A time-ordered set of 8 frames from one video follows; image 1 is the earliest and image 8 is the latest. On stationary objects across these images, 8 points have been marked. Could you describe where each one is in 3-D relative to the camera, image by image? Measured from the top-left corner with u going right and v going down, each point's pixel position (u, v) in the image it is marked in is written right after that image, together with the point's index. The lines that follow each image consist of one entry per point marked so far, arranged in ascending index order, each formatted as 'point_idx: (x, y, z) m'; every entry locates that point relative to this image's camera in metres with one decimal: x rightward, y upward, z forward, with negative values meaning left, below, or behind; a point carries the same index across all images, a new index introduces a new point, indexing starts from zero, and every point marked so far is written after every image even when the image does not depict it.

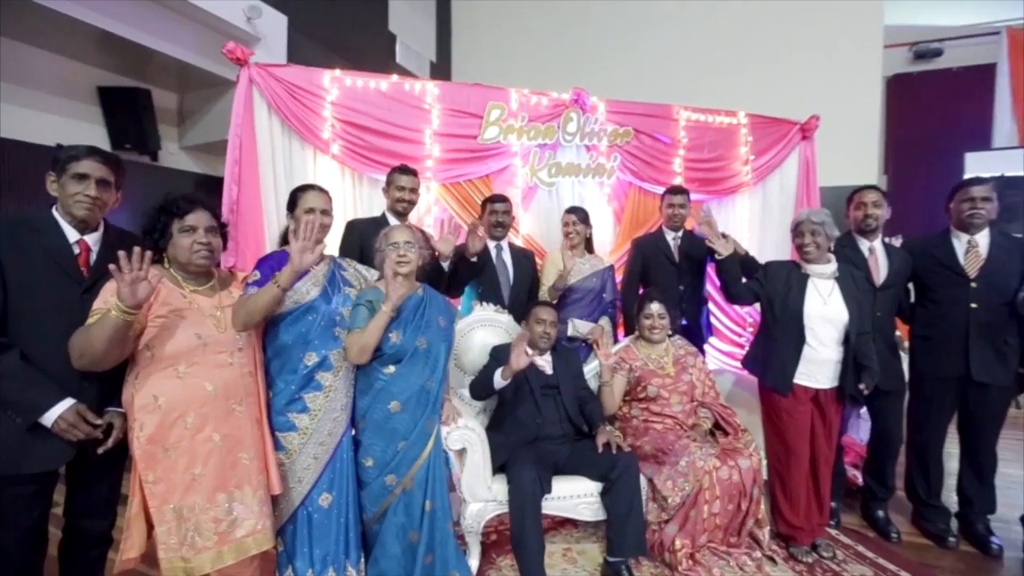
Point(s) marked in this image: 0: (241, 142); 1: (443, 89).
0: (-1.8, +1.0, +3.0) m
1: (-0.5, +1.5, +3.4) m
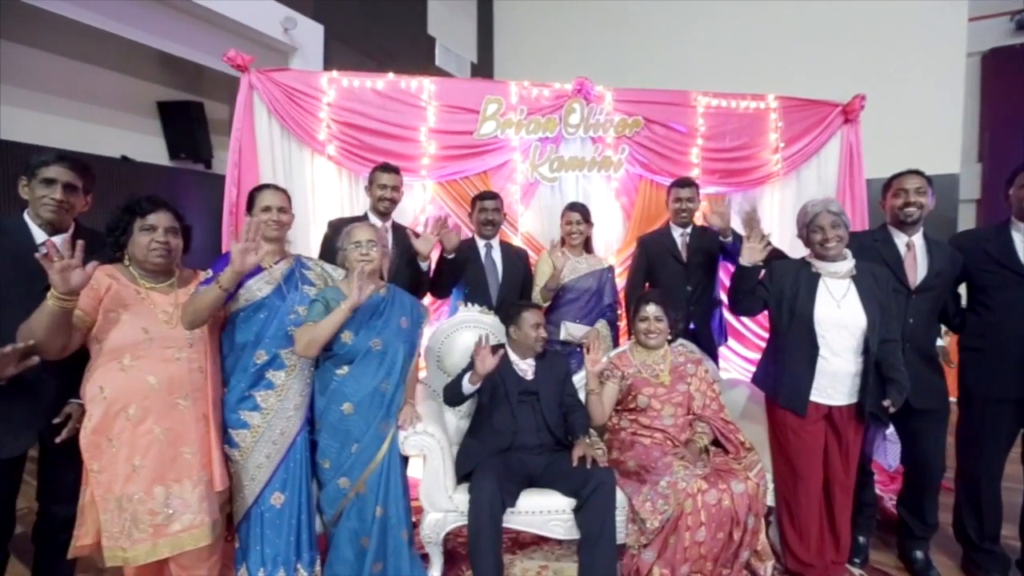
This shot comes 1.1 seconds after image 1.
0: (-1.8, +1.0, +3.1) m
1: (-0.5, +1.5, +3.4) m
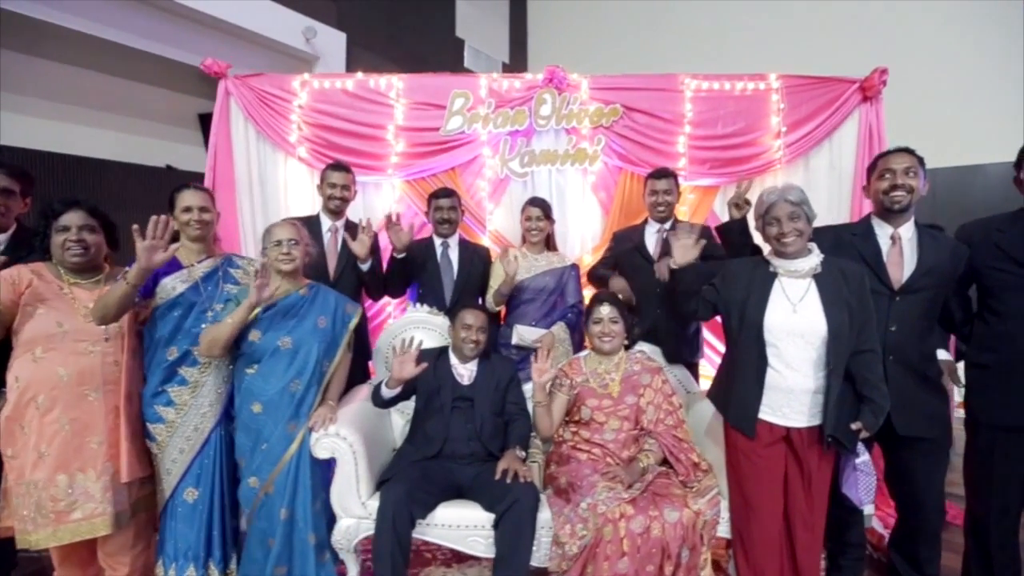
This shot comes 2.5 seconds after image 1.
0: (-2.1, +1.0, +3.3) m
1: (-0.7, +1.5, +3.3) m
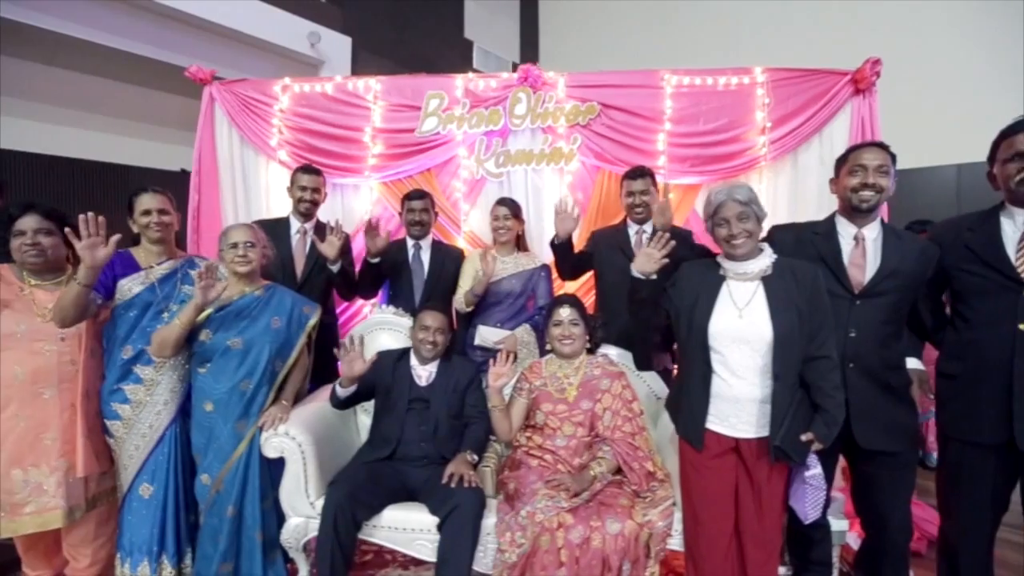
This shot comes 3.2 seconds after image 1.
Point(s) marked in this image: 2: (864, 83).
0: (-2.2, +1.0, +3.4) m
1: (-0.9, +1.5, +3.3) m
2: (+2.3, +1.3, +3.0) m
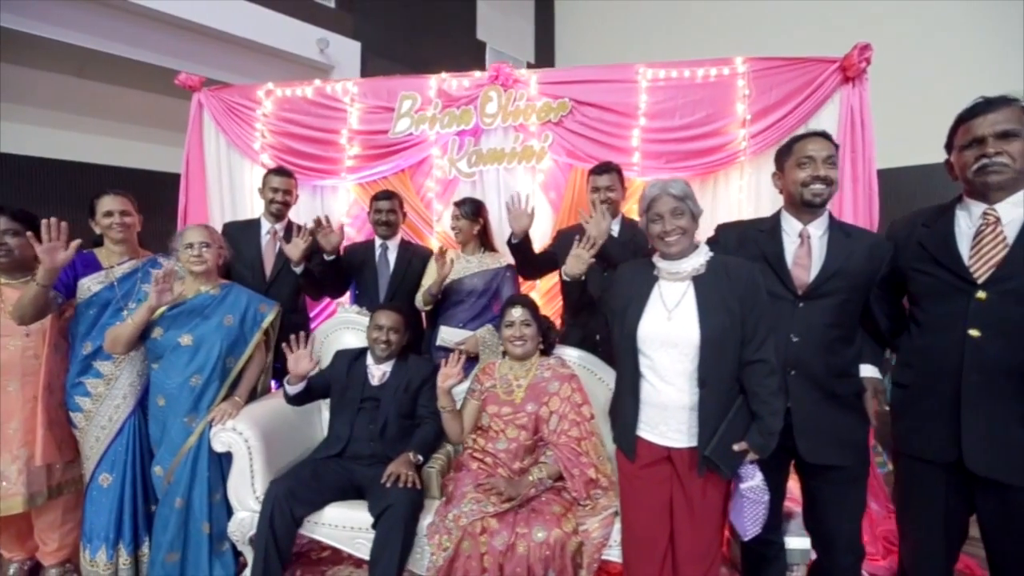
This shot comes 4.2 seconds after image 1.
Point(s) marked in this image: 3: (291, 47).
0: (-2.4, +1.0, +3.5) m
1: (-1.1, +1.5, +3.4) m
2: (+2.0, +1.3, +2.8) m
3: (-2.2, +2.5, +4.9) m
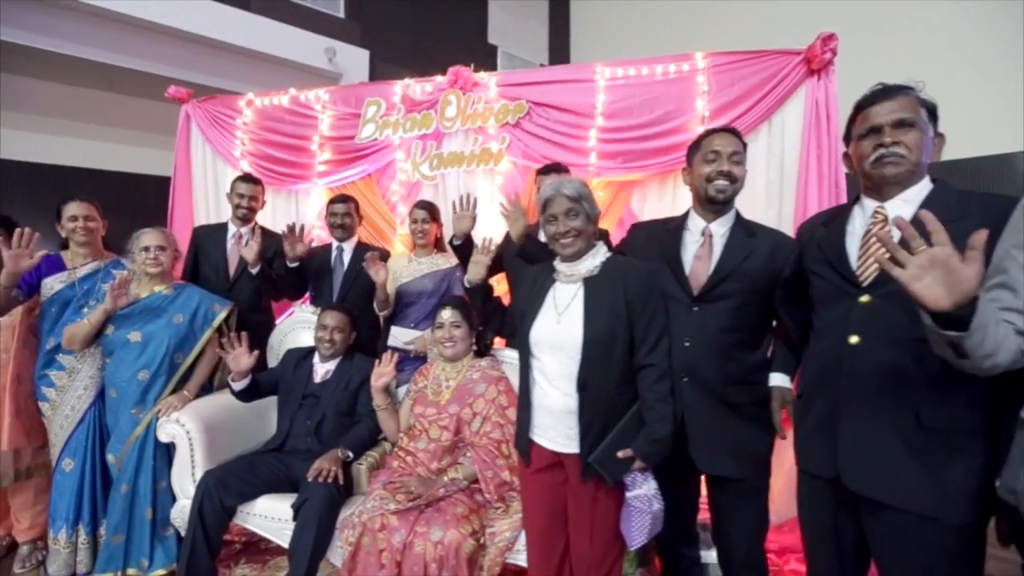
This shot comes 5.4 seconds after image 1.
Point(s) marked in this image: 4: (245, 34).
0: (-2.6, +1.0, +3.7) m
1: (-1.3, +1.4, +3.5) m
2: (+1.7, +1.3, +2.7) m
3: (-2.3, +2.5, +5.1) m
4: (-2.8, +2.6, +4.9) m
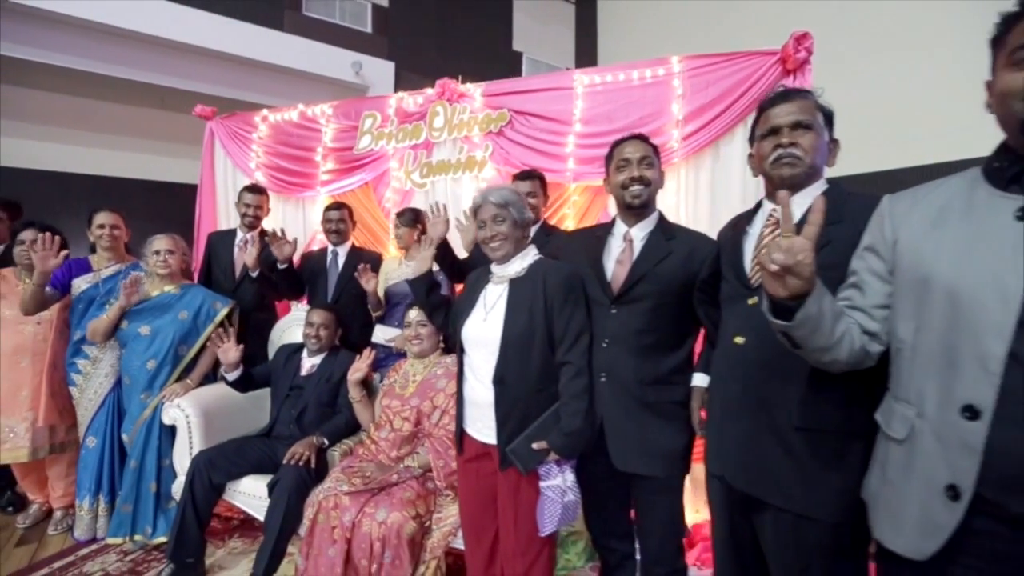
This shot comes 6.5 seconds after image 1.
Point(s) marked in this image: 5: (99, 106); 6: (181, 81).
0: (-2.7, +1.0, +4.1) m
1: (-1.4, +1.4, +3.7) m
2: (+1.6, +1.3, +2.6) m
3: (-2.2, +2.5, +5.5) m
4: (-2.7, +2.6, +5.3) m
5: (-4.7, +2.1, +5.3) m
6: (-3.6, +2.2, +5.1) m
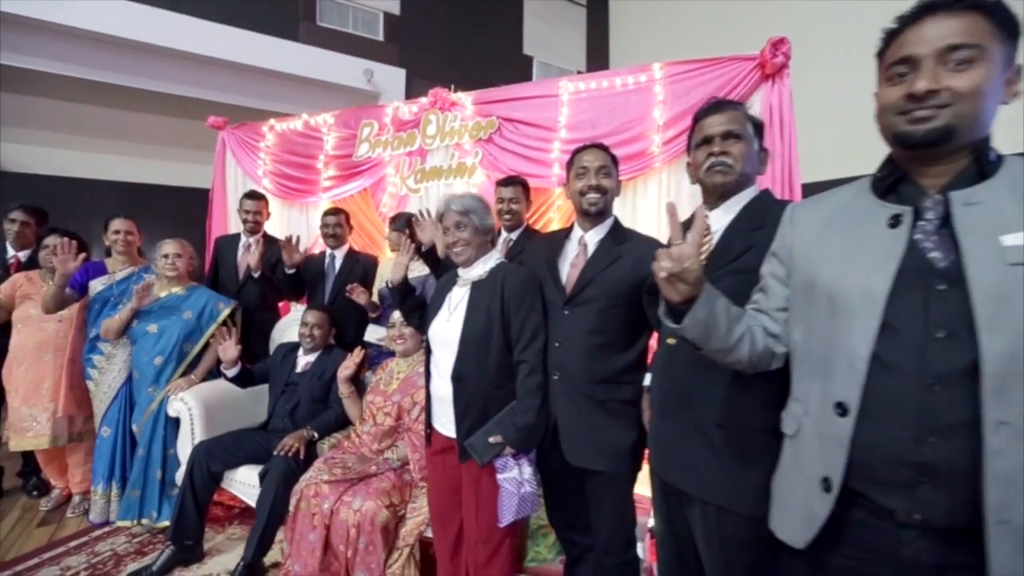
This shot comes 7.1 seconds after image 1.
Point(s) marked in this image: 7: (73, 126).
0: (-2.7, +1.0, +4.3) m
1: (-1.5, +1.4, +3.9) m
2: (+1.4, +1.3, +2.7) m
3: (-2.2, +2.5, +5.7) m
4: (-2.7, +2.6, +5.5) m
5: (-4.7, +2.1, +5.7) m
6: (-3.6, +2.2, +5.4) m
7: (-5.1, +1.9, +5.4) m
